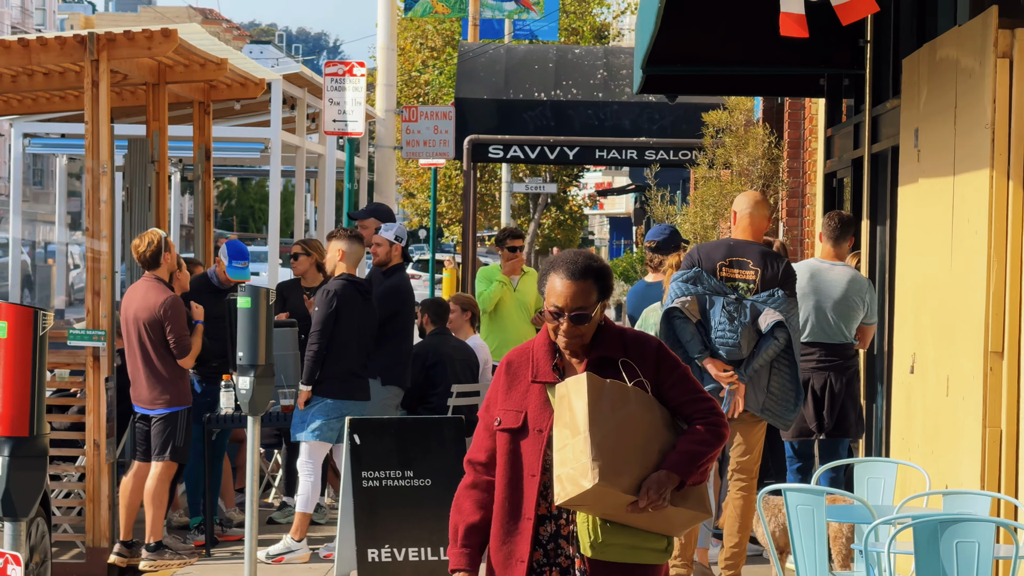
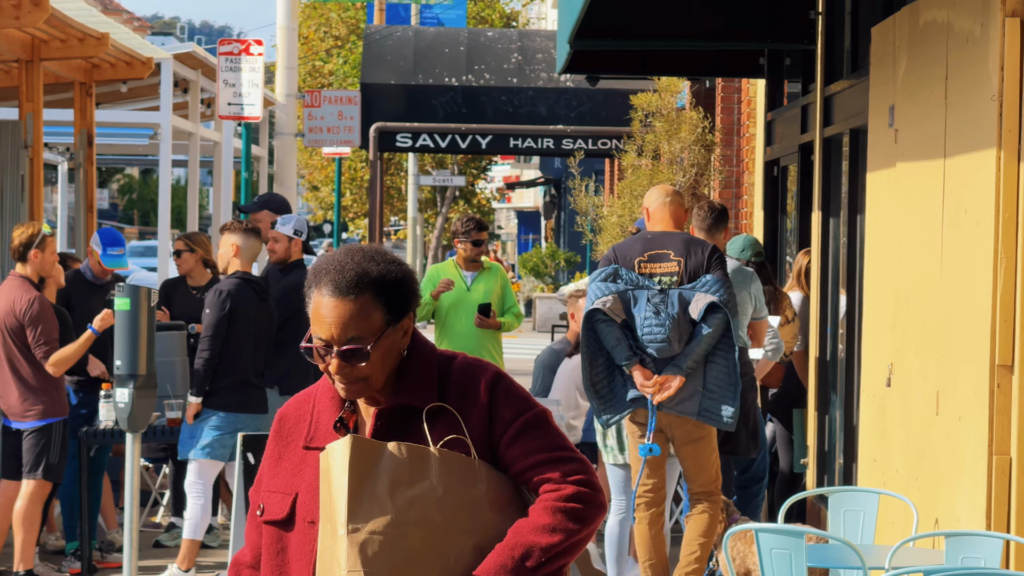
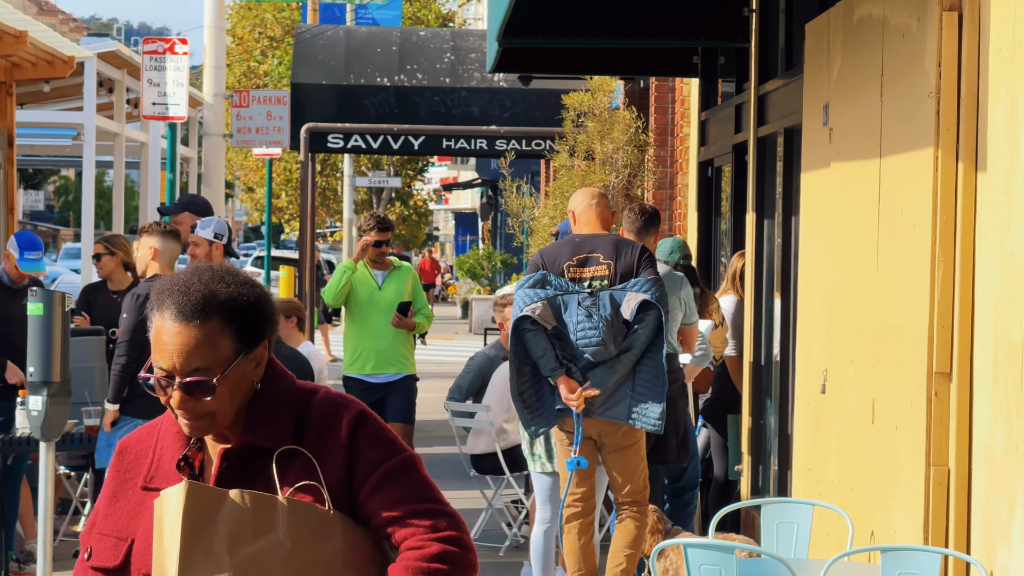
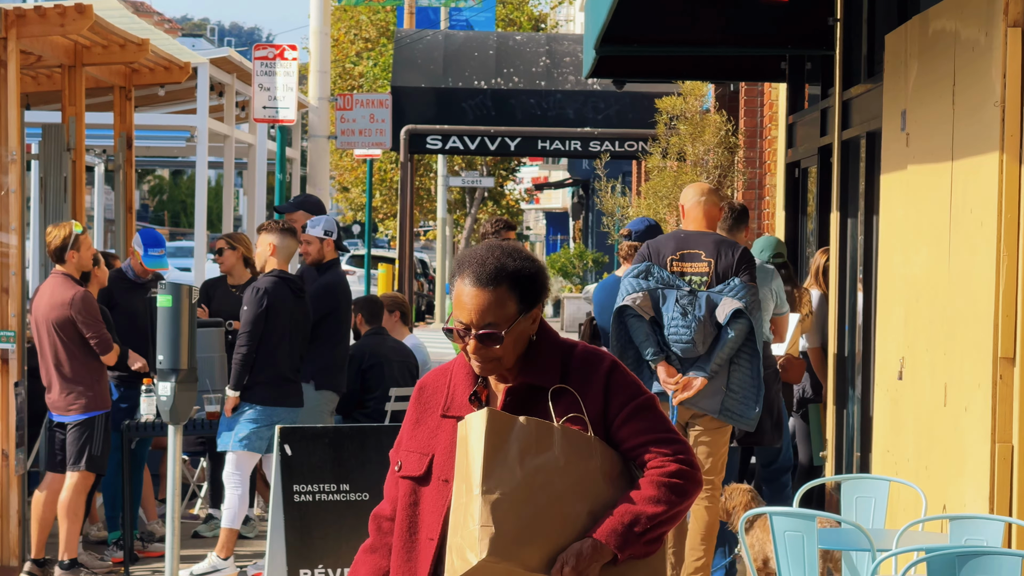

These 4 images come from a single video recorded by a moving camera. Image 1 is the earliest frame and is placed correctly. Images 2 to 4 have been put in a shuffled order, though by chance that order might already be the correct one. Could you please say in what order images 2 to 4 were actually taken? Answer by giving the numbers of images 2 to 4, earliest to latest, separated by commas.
4, 2, 3
